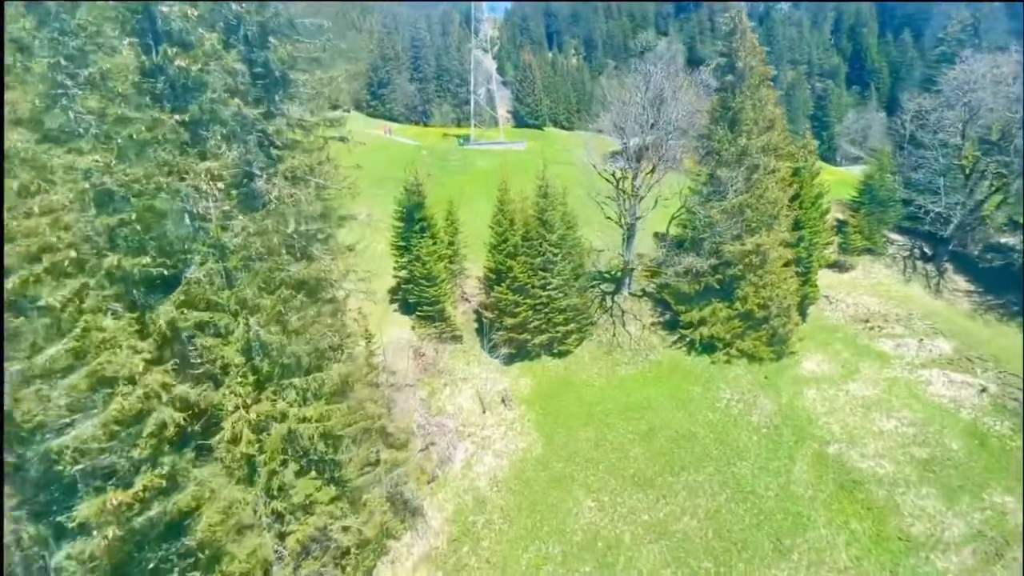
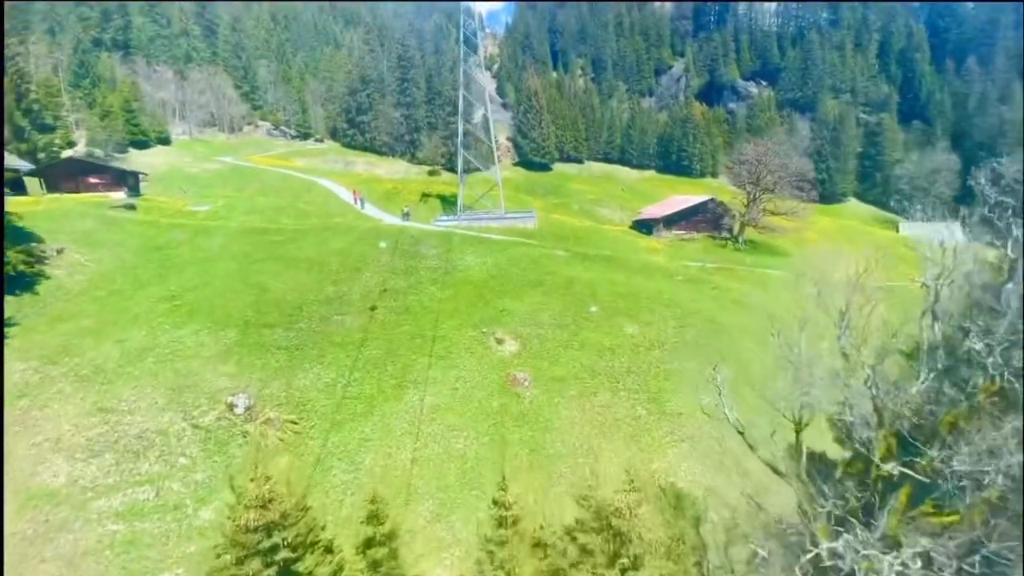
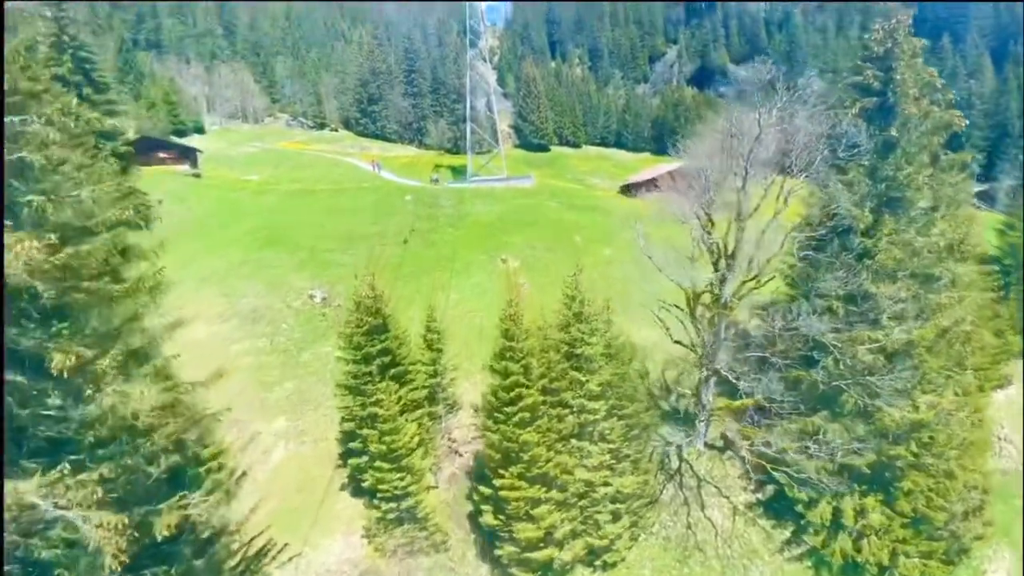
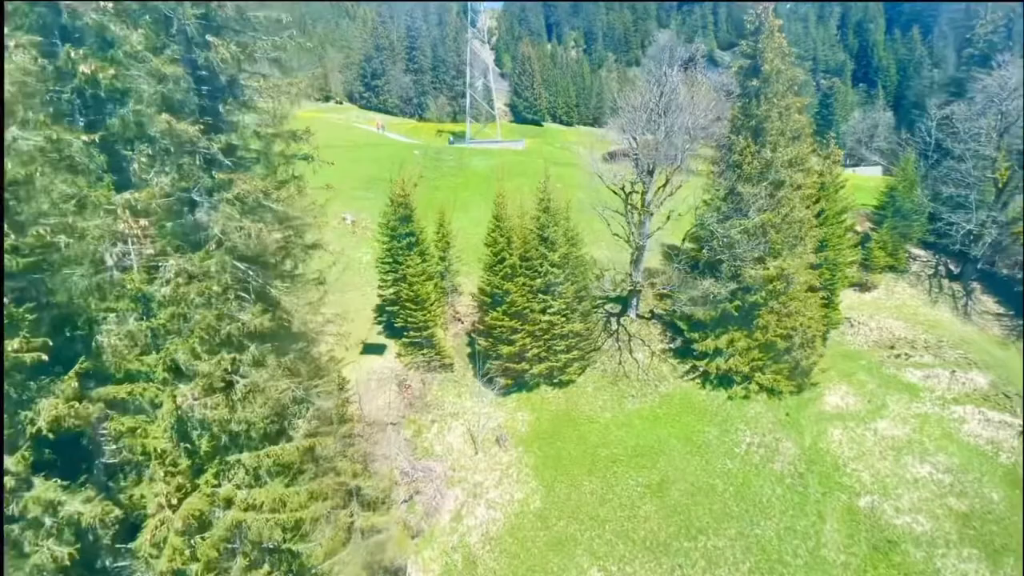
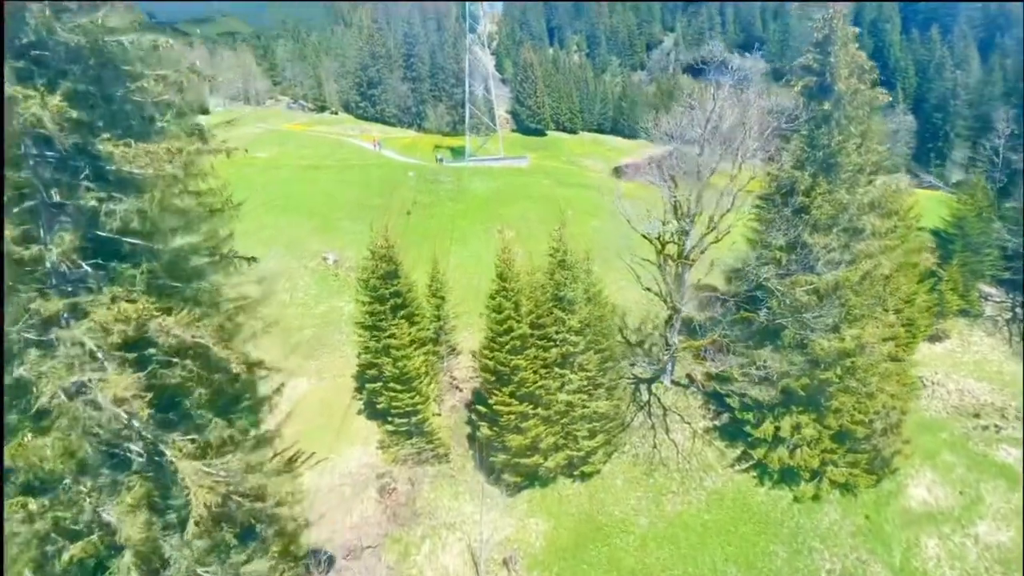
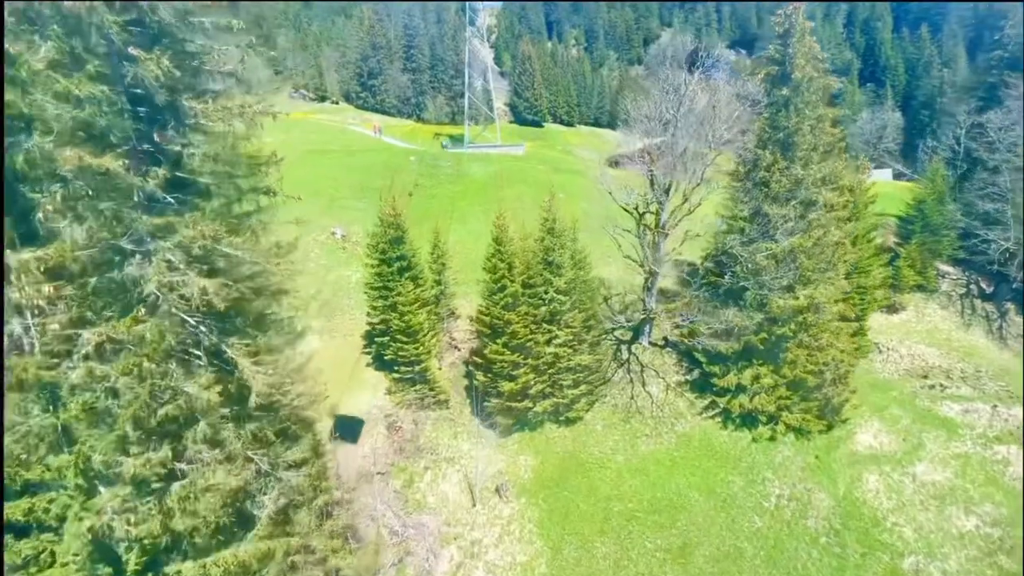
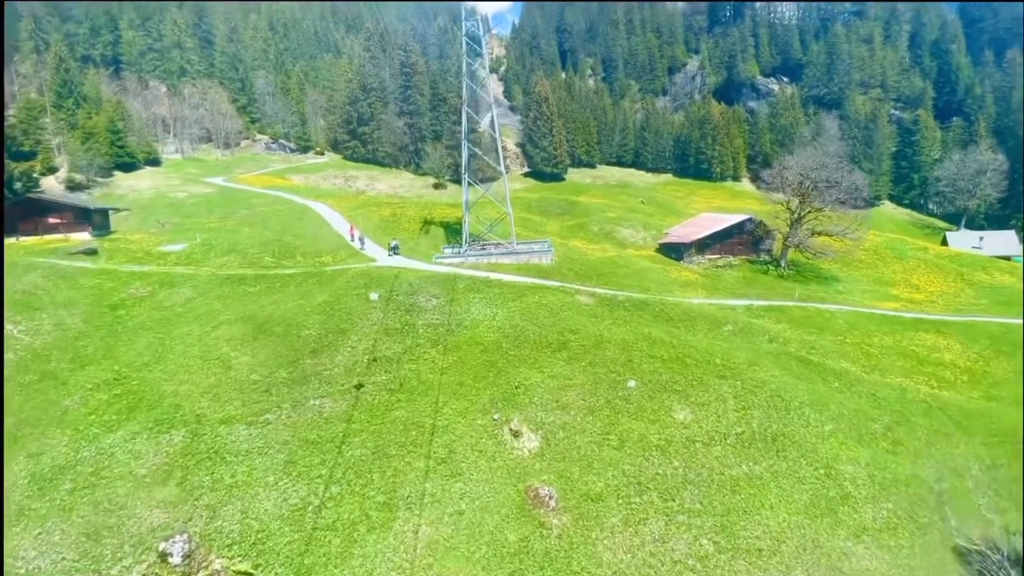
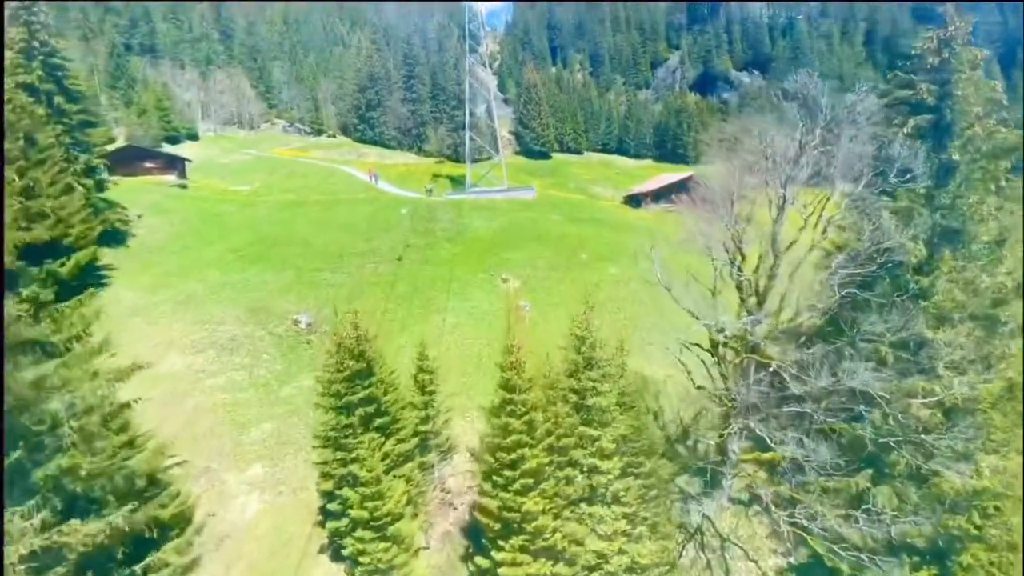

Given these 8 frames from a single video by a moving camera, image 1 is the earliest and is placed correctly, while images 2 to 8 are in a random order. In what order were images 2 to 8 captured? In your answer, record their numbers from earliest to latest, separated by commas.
4, 6, 5, 3, 8, 2, 7
